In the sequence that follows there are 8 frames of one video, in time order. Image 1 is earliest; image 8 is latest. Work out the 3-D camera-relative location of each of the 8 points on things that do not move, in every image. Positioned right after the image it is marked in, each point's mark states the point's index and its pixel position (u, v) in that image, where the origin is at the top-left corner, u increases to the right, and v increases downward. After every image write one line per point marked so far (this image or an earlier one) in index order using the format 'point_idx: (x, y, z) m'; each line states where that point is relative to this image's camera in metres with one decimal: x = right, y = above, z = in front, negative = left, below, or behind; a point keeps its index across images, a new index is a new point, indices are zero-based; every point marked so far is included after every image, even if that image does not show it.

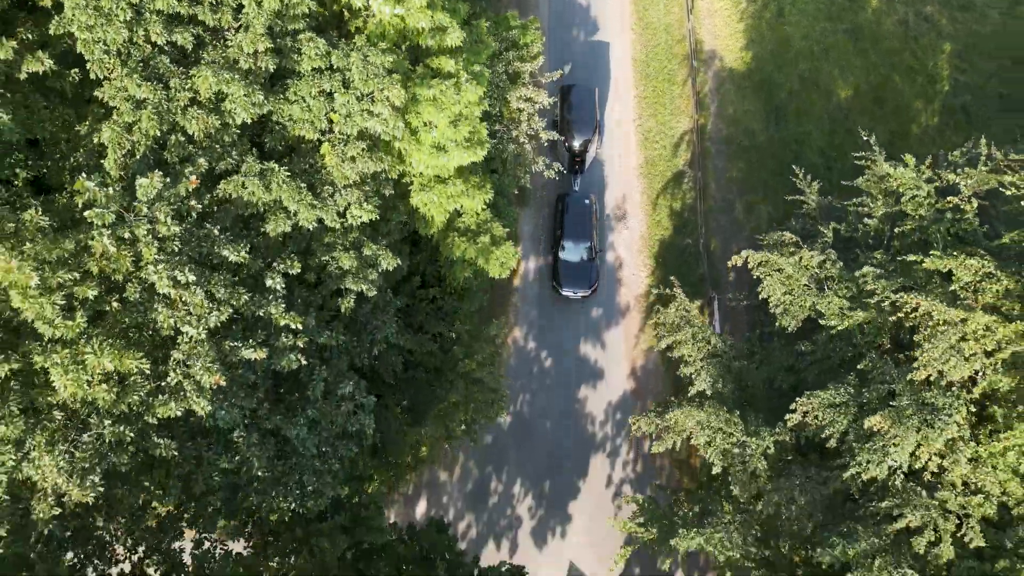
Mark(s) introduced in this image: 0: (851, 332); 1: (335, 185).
0: (+6.5, -0.9, +15.2) m
1: (-3.0, +1.8, +13.5) m
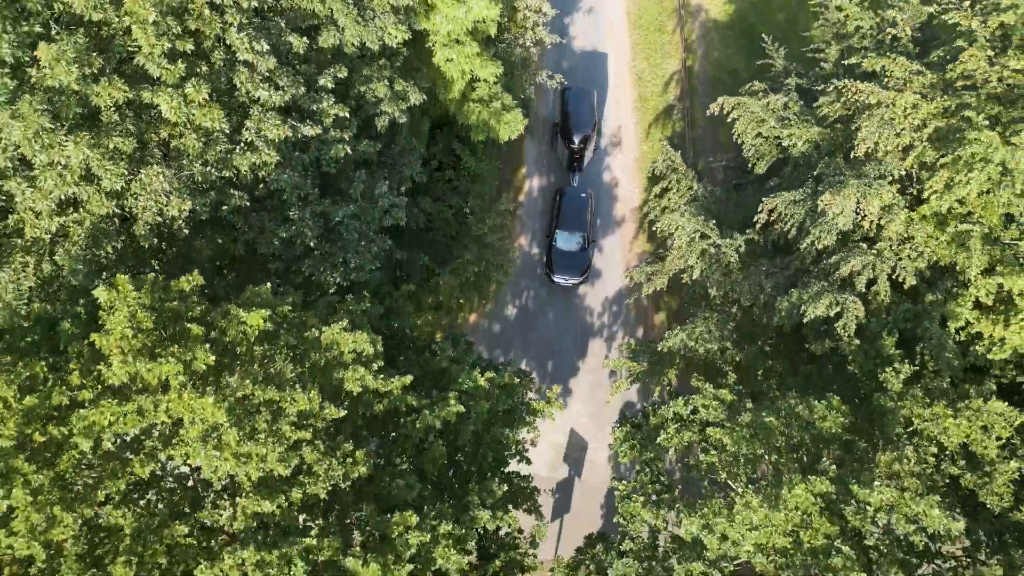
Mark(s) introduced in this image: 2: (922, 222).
0: (+6.8, +3.0, +17.8) m
1: (-2.8, +5.7, +16.3) m
2: (+7.7, +1.2, +14.9) m
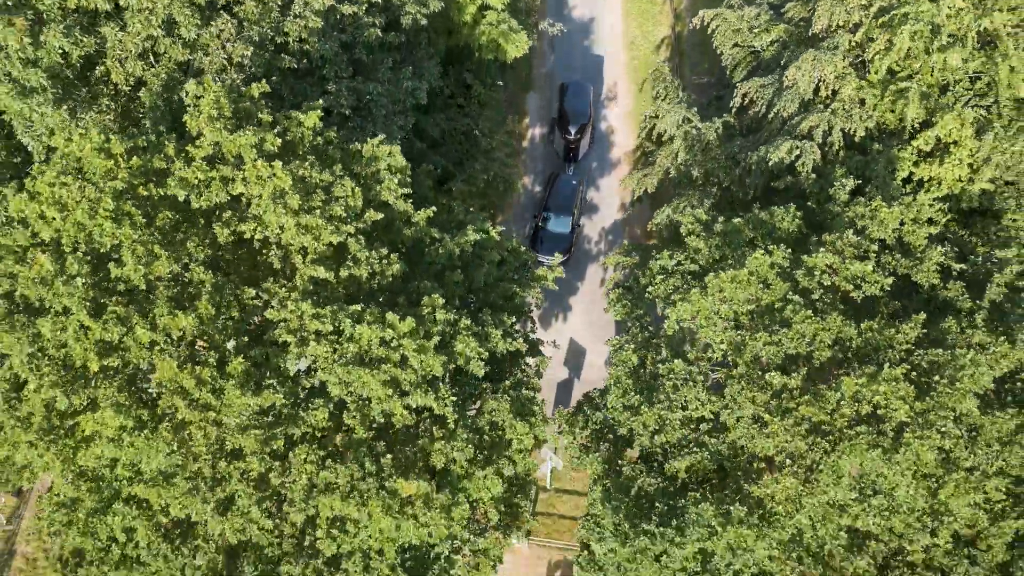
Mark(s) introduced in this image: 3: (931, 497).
0: (+6.9, +6.1, +20.4) m
1: (-2.6, +8.9, +19.0) m
2: (+7.9, +4.4, +17.4) m
3: (+7.1, -3.4, +13.5) m
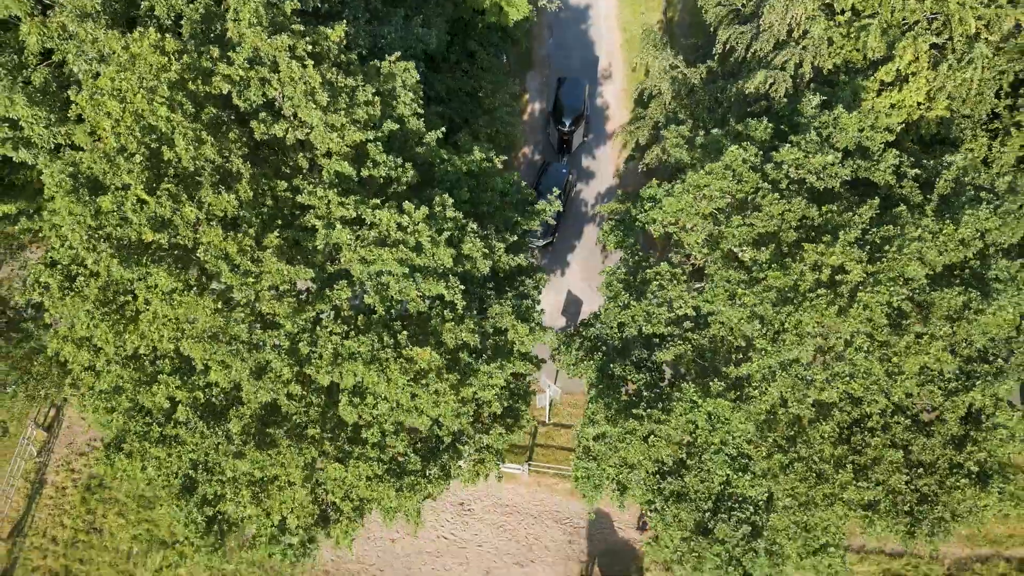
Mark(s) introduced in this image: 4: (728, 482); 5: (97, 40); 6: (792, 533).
0: (+7.0, +7.9, +22.3) m
1: (-2.6, +10.8, +20.9) m
2: (+8.0, +6.4, +19.3) m
3: (+7.2, -1.4, +15.2) m
4: (+4.5, -4.0, +16.6) m
5: (-8.5, +5.1, +16.2) m
6: (+6.0, -4.6, +16.3) m
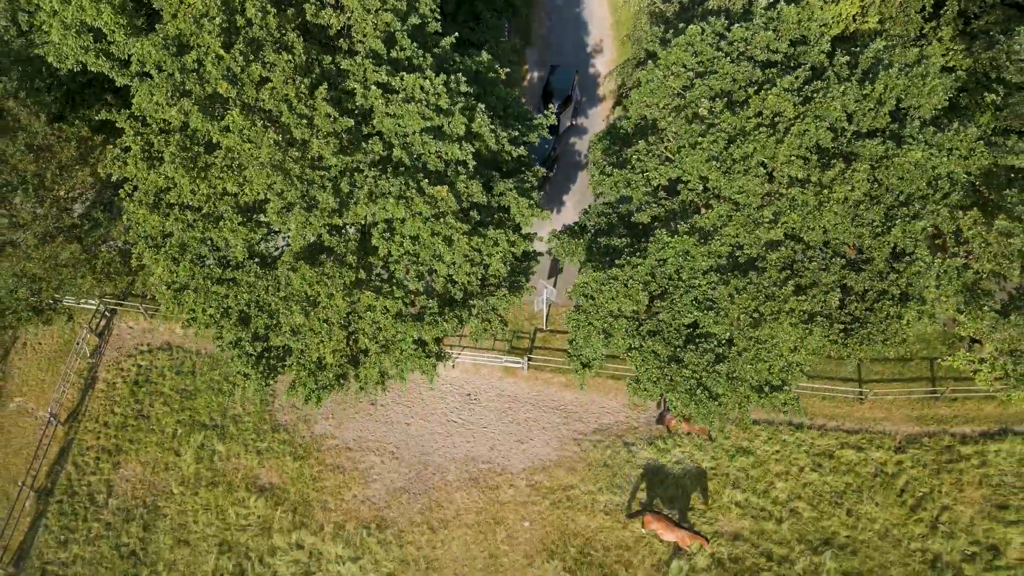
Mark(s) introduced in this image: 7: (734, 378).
0: (+7.0, +11.0, +26.2) m
1: (-2.5, +13.9, +24.9) m
2: (+8.0, +9.6, +23.0) m
3: (+7.3, +2.1, +18.5) m
4: (+4.6, -0.6, +19.8) m
5: (-8.5, +8.5, +19.9) m
6: (+6.0, -1.2, +19.5) m
7: (+5.6, -2.0, +20.5) m
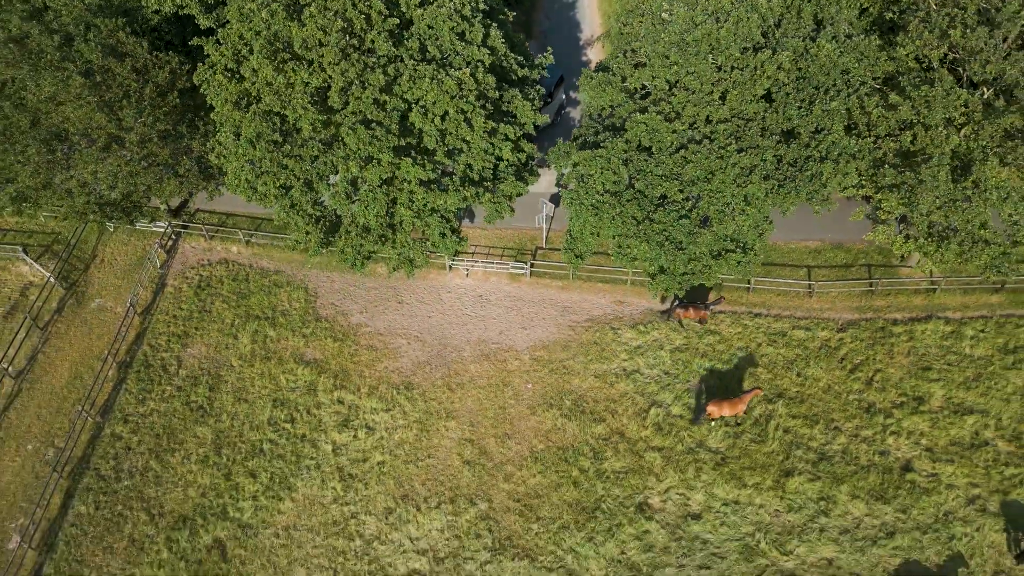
0: (+7.2, +14.5, +32.5) m
1: (-2.3, +17.5, +31.5) m
2: (+8.2, +13.4, +29.3) m
3: (+7.5, +6.3, +24.1) m
4: (+4.8, +3.4, +25.1) m
5: (-8.2, +12.5, +26.0) m
6: (+6.3, +2.9, +24.9) m
7: (+5.8, +2.1, +25.7) m
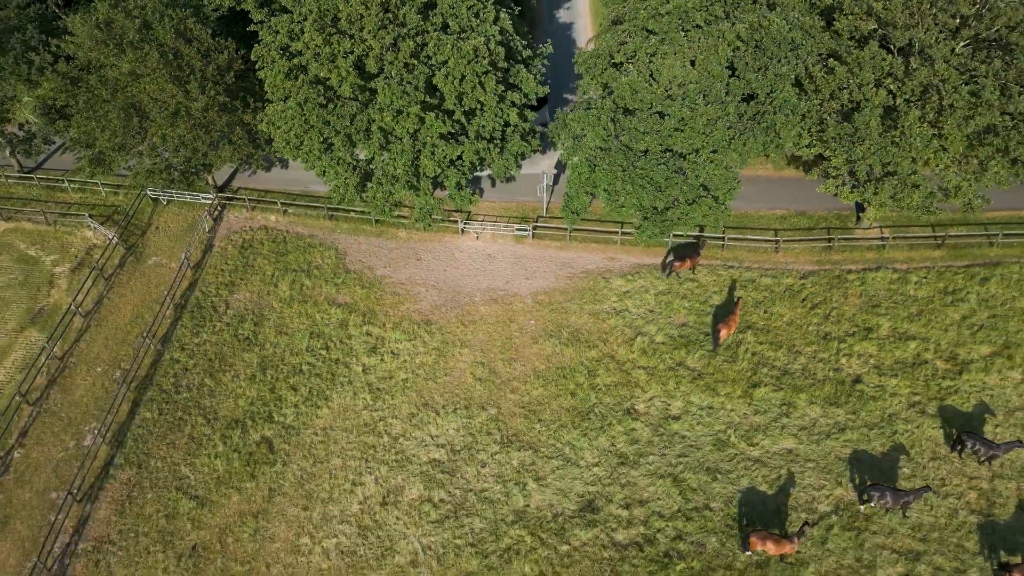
0: (+7.5, +16.4, +38.3) m
1: (-2.1, +19.5, +37.5) m
2: (+8.5, +15.5, +35.0) m
3: (+7.7, +8.8, +29.3) m
4: (+5.0, +5.9, +30.1) m
5: (-8.0, +14.9, +31.7) m
6: (+6.5, +5.4, +29.8) m
7: (+6.0, +4.5, +30.6) m
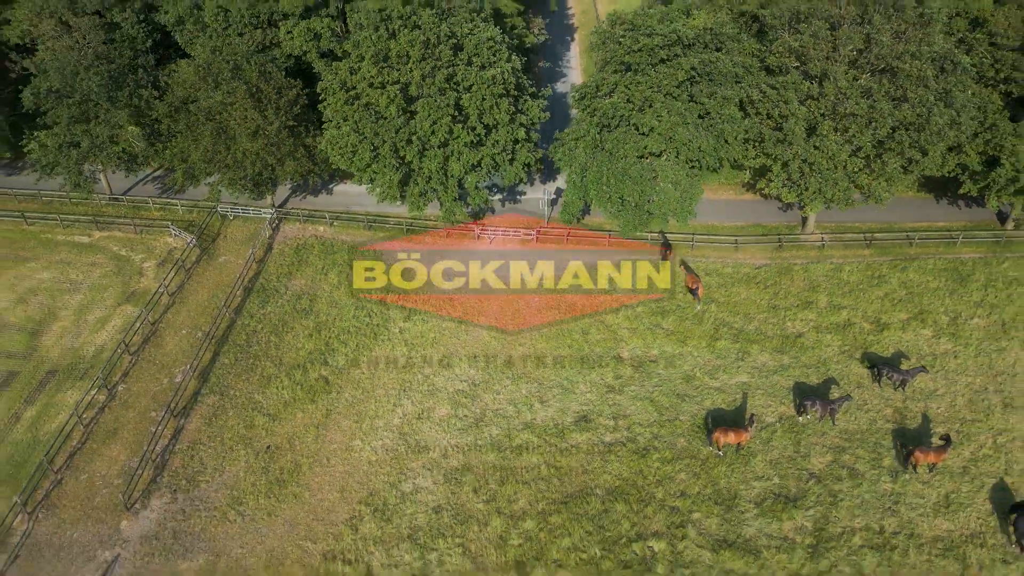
0: (+7.9, +16.4, +48.4) m
1: (-1.6, +19.6, +48.0) m
2: (+8.9, +16.0, +45.0) m
3: (+8.2, +10.1, +38.4) m
4: (+5.5, +7.1, +38.8) m
5: (-7.5, +15.9, +41.6) m
6: (+6.9, +6.7, +38.4) m
7: (+6.4, +5.7, +39.1) m
